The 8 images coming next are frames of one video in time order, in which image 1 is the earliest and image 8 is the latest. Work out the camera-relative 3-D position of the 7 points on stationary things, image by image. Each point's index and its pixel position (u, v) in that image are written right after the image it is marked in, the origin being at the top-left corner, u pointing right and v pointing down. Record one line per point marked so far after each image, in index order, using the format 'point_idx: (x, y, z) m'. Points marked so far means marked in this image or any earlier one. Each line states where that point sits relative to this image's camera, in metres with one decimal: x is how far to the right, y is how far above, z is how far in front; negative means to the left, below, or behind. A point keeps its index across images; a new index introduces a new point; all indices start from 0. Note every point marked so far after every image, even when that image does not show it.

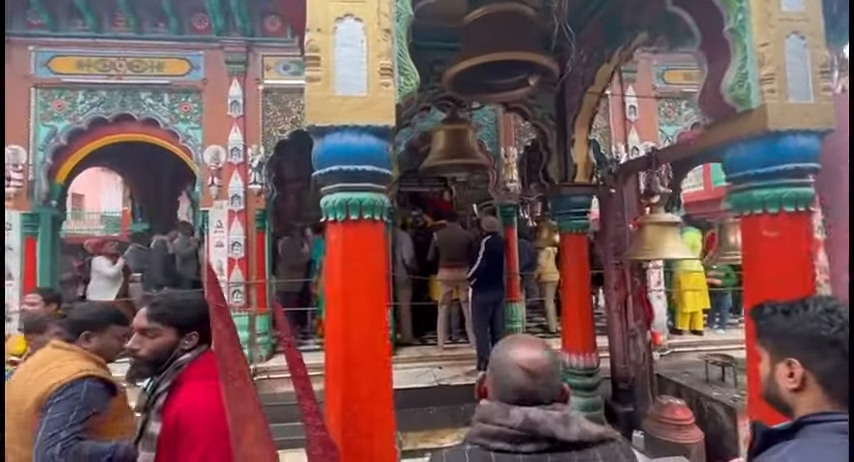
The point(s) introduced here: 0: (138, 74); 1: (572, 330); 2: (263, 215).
0: (-5.6, +3.0, +7.6) m
1: (+2.1, -1.5, +5.8) m
2: (-3.3, +0.3, +7.8) m
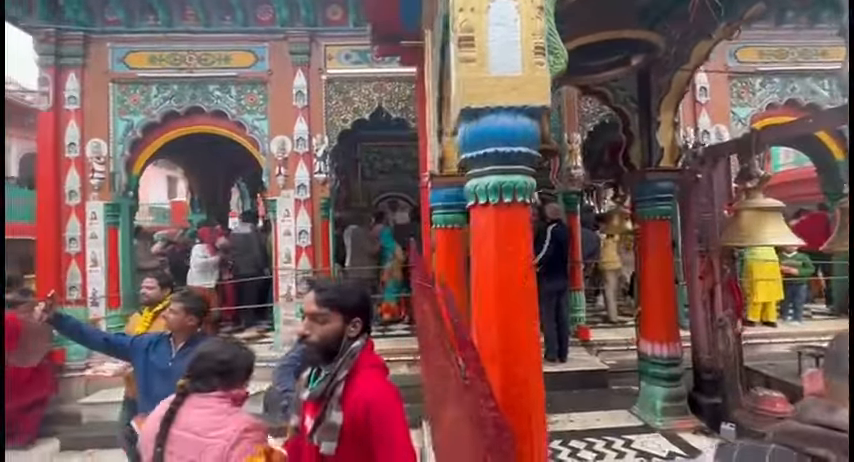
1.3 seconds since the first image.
0: (-4.4, +3.3, +7.8) m
1: (+3.3, -1.3, +5.6) m
2: (-2.0, +0.5, +7.9) m
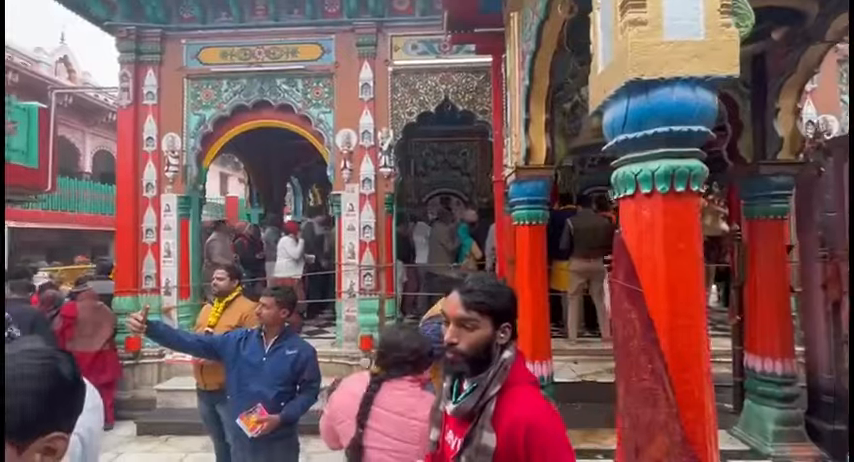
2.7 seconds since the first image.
0: (-3.0, +3.4, +7.8) m
1: (+4.3, -1.3, +5.0) m
2: (-0.7, +0.6, +7.7) m
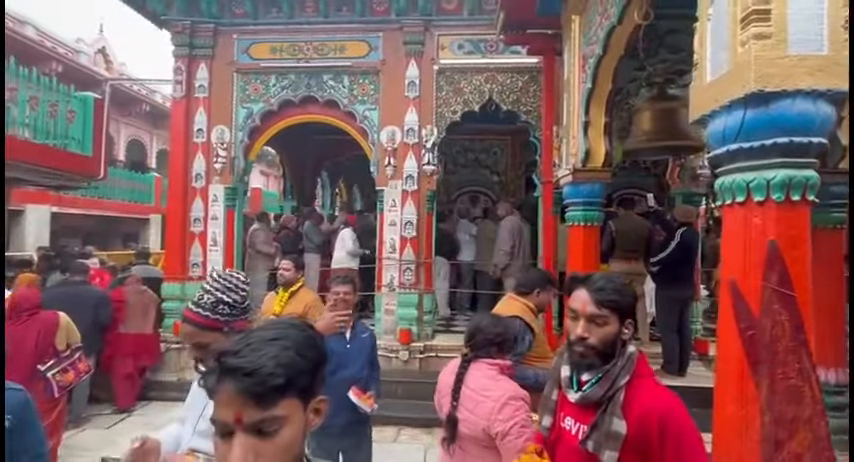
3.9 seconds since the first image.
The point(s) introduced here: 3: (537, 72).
0: (-2.1, +3.5, +8.0) m
1: (+5.0, -1.4, +5.0) m
2: (+0.1, +0.7, +7.9) m
3: (+2.2, +3.1, +7.7) m
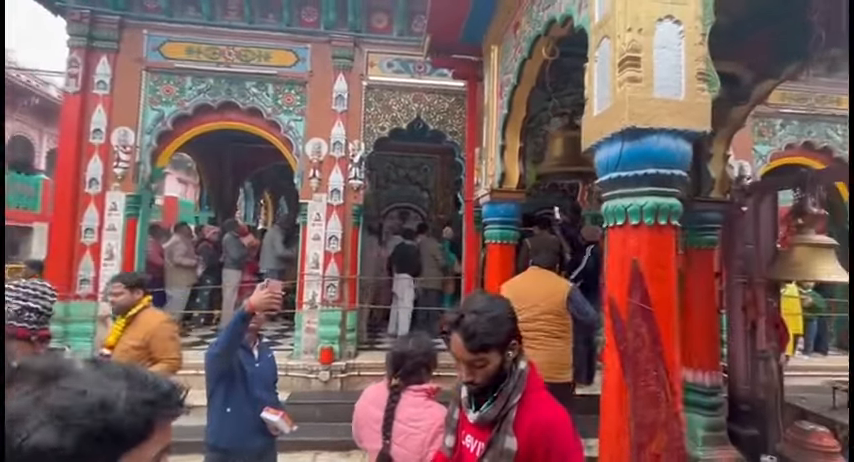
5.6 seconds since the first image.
0: (-3.5, +3.3, +7.7) m
1: (+3.9, -1.7, +5.7) m
2: (-1.3, +0.4, +7.8) m
3: (+0.7, +2.8, +8.1) m
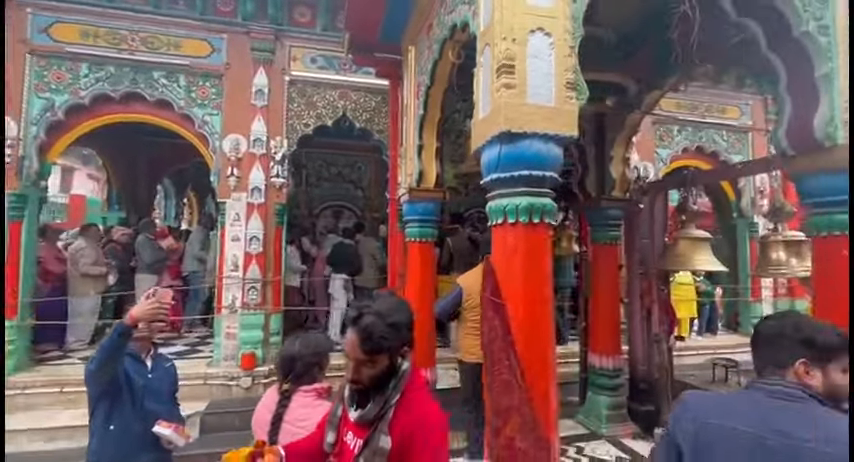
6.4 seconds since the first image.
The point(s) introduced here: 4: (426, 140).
0: (-5.0, +3.2, +7.1) m
1: (+2.7, -1.7, +6.2) m
2: (-2.8, +0.4, +7.5) m
3: (-0.8, +2.8, +8.1) m
4: (0.0, +1.2, +5.2) m
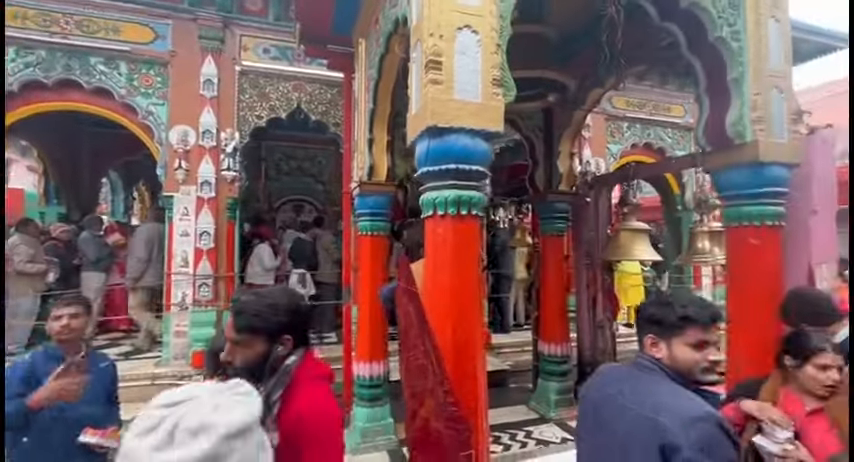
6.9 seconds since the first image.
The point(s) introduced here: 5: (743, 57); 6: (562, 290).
0: (-5.8, +3.3, +6.7) m
1: (+2.0, -1.6, +6.4) m
2: (-3.6, +0.5, +7.3) m
3: (-1.7, +2.9, +8.0) m
4: (-0.7, +1.3, +5.2) m
5: (+2.8, +1.5, +3.5) m
6: (+2.2, -0.9, +6.4) m
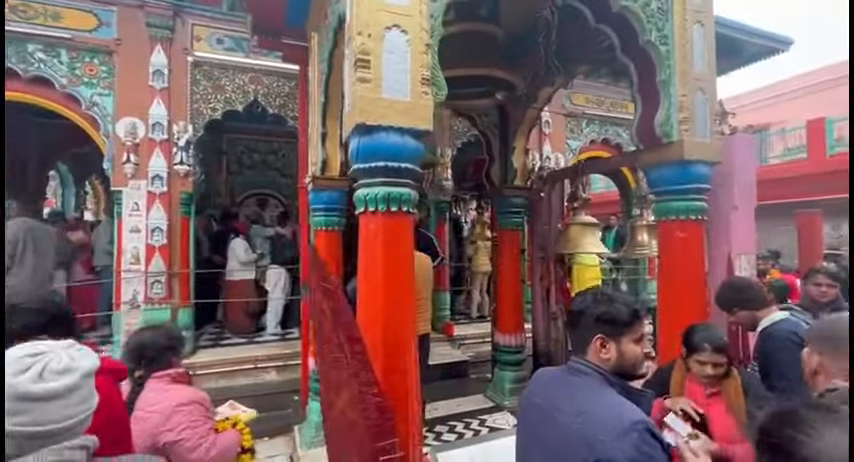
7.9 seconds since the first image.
0: (-6.5, +3.4, +6.3) m
1: (+1.3, -1.5, +6.6) m
2: (-4.3, +0.6, +7.1) m
3: (-2.5, +3.0, +7.9) m
4: (-1.3, +1.3, +5.2) m
5: (+2.3, +1.6, +3.7) m
6: (+1.5, -0.8, +6.6) m
